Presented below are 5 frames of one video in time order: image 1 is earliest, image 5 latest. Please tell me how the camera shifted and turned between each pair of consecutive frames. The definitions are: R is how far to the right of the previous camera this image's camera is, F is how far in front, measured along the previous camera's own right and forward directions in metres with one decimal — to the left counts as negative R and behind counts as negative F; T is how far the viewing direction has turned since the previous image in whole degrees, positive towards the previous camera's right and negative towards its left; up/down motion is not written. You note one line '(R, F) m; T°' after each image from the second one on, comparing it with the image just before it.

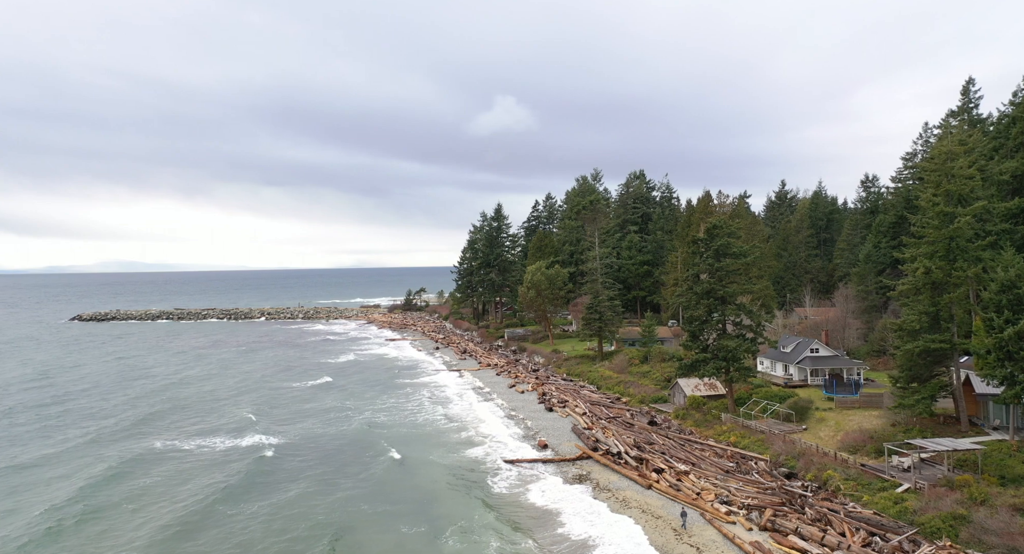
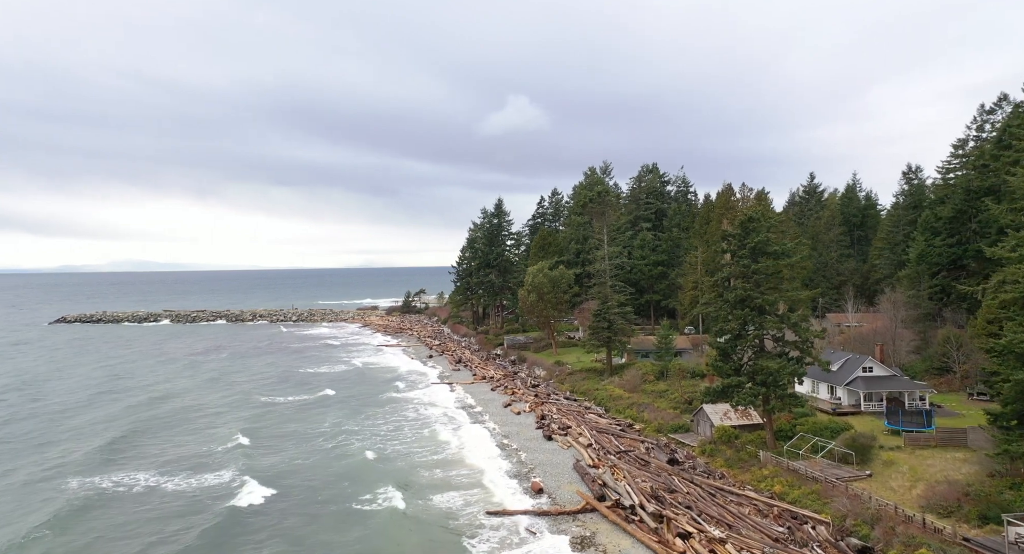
(+0.9, +6.4) m; -1°
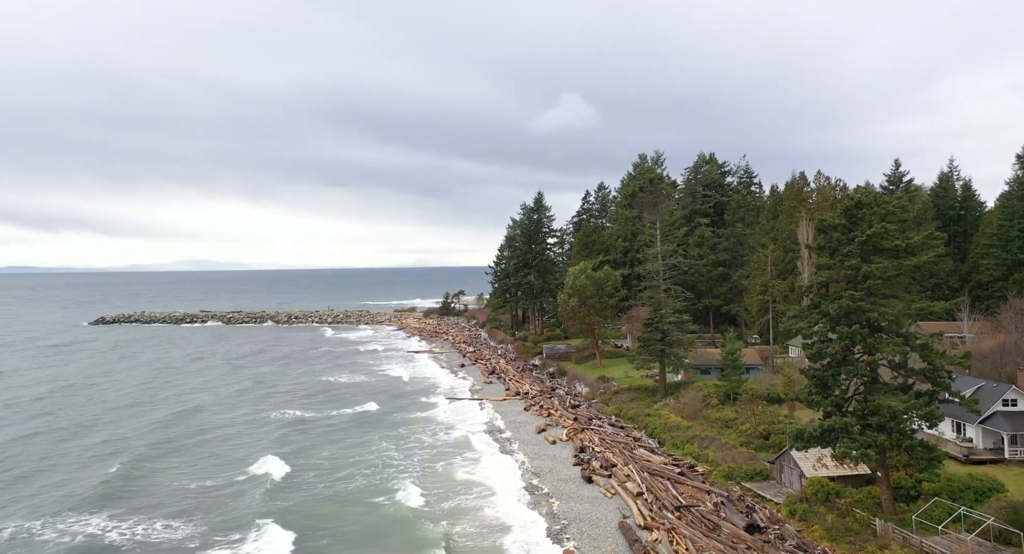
(+0.7, +6.6) m; -4°
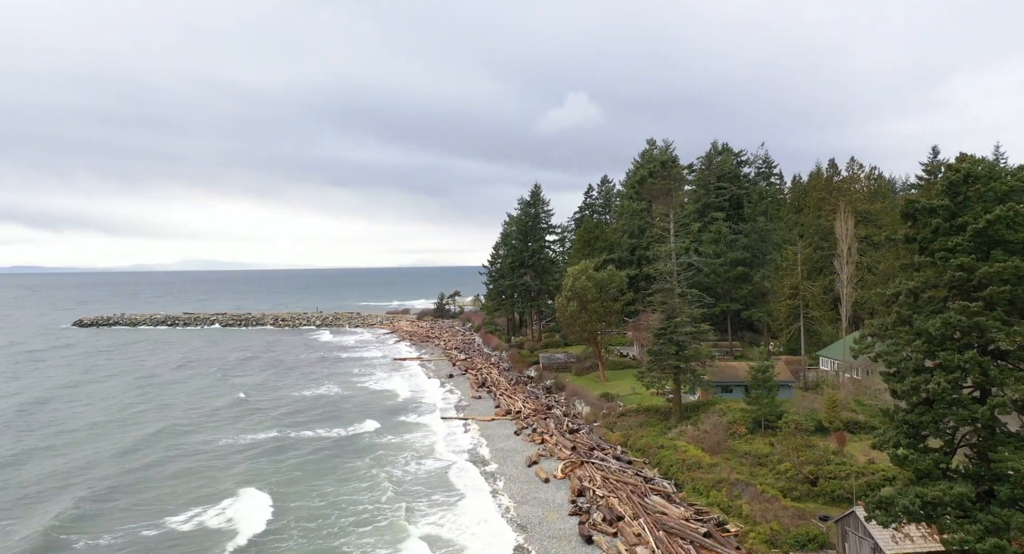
(+0.8, +6.1) m; 0°
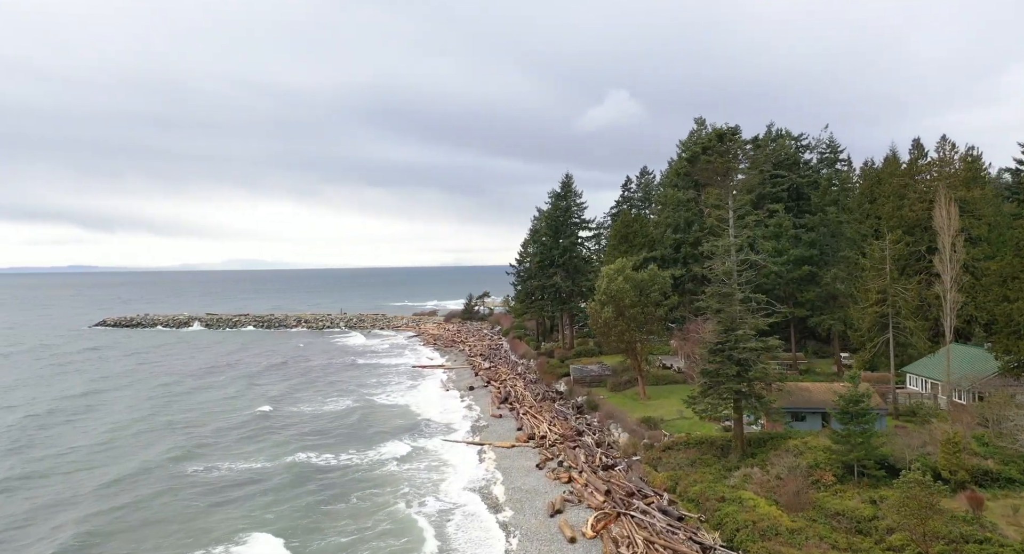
(+0.7, +6.2) m; -3°
